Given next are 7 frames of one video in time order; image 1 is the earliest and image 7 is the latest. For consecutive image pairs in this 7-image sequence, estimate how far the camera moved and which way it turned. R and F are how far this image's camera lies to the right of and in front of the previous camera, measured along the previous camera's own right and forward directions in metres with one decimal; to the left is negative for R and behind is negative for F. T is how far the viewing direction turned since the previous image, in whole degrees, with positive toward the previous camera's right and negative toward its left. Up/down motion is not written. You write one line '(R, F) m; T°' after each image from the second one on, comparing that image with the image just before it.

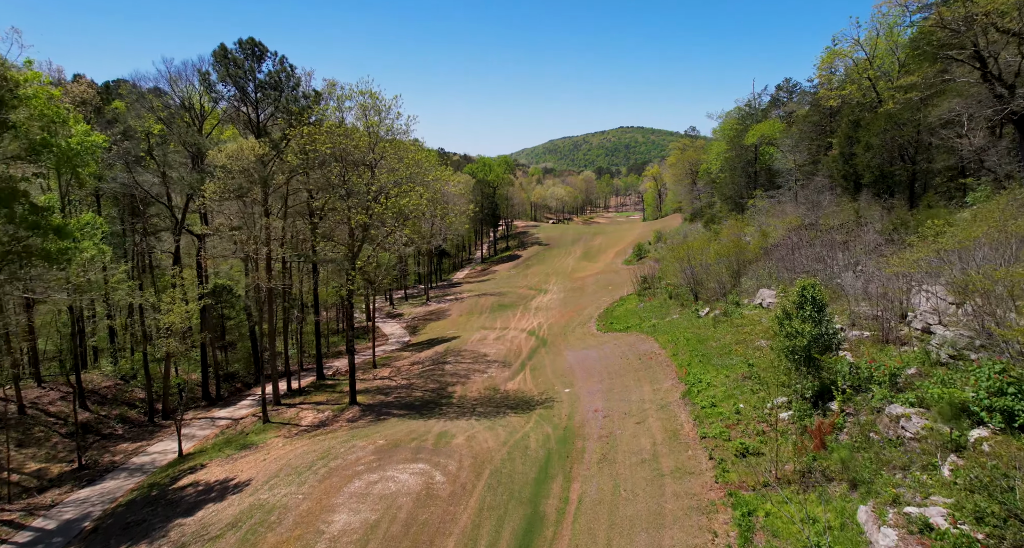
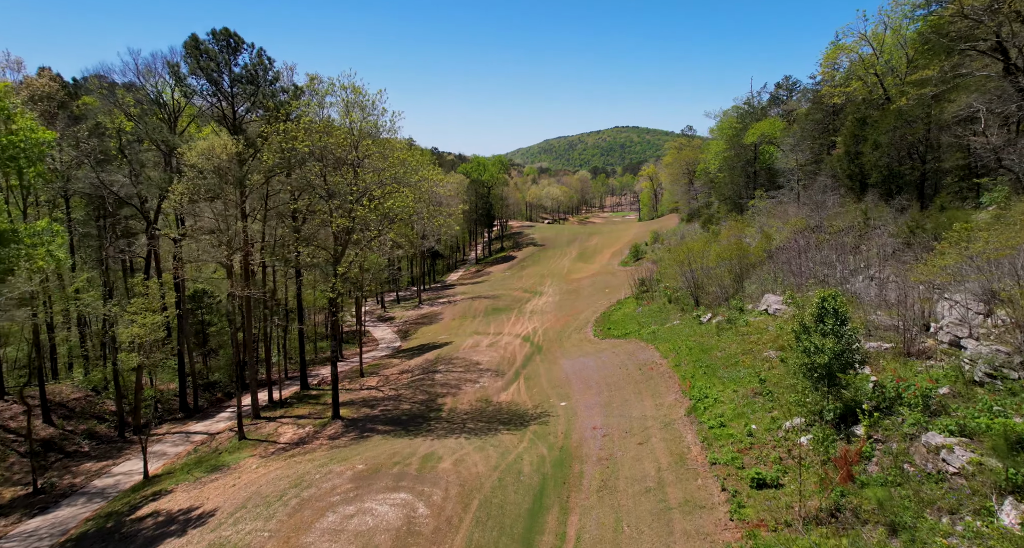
(+0.1, +1.5) m; 0°
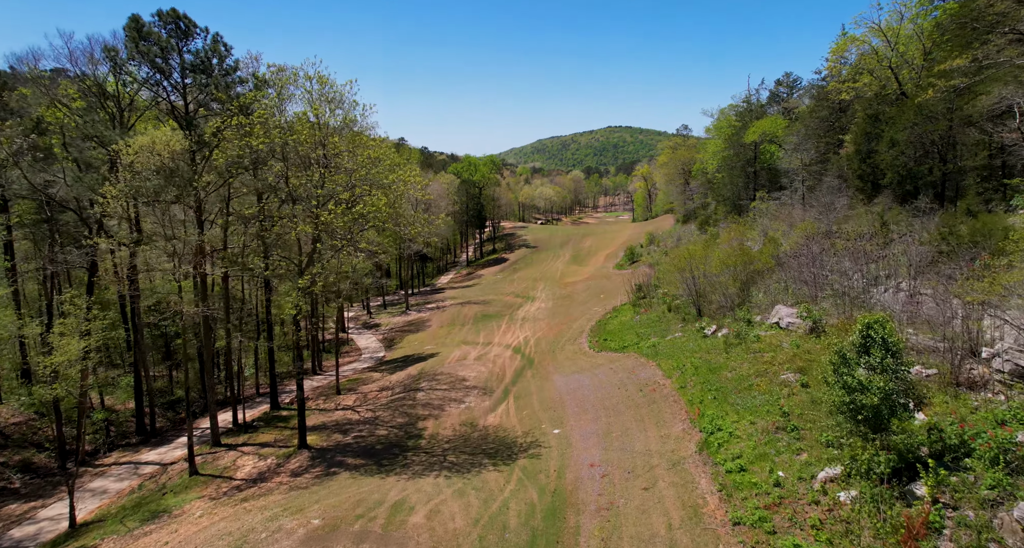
(+0.2, +2.6) m; +1°
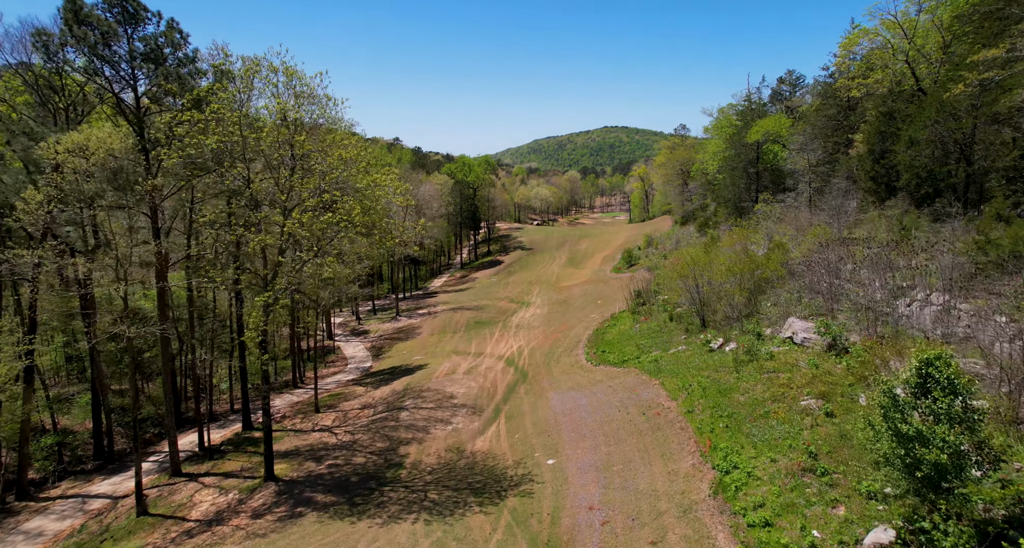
(+0.2, +2.2) m; 0°
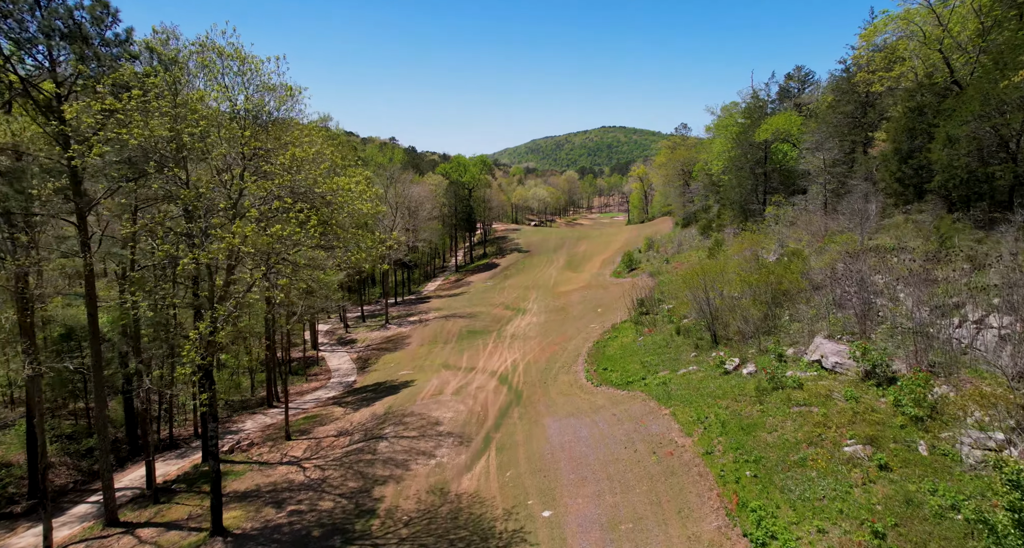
(+0.2, +3.0) m; 0°
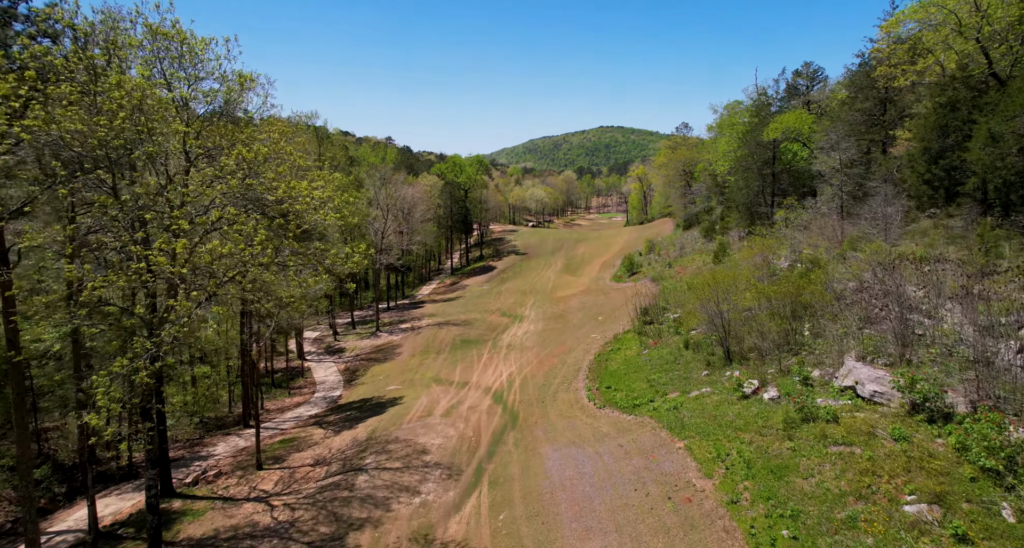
(+0.1, +2.6) m; 0°
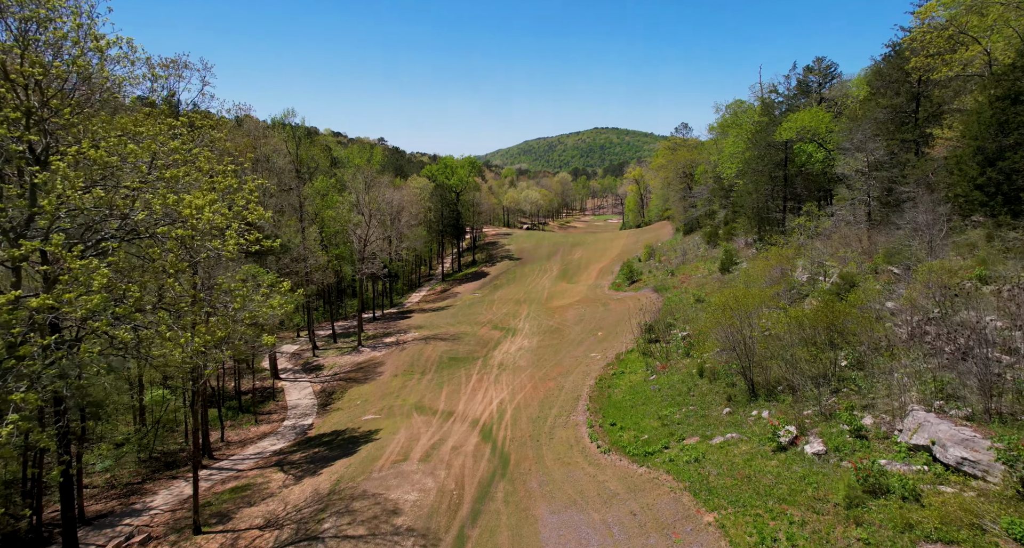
(+0.2, +4.0) m; 0°
